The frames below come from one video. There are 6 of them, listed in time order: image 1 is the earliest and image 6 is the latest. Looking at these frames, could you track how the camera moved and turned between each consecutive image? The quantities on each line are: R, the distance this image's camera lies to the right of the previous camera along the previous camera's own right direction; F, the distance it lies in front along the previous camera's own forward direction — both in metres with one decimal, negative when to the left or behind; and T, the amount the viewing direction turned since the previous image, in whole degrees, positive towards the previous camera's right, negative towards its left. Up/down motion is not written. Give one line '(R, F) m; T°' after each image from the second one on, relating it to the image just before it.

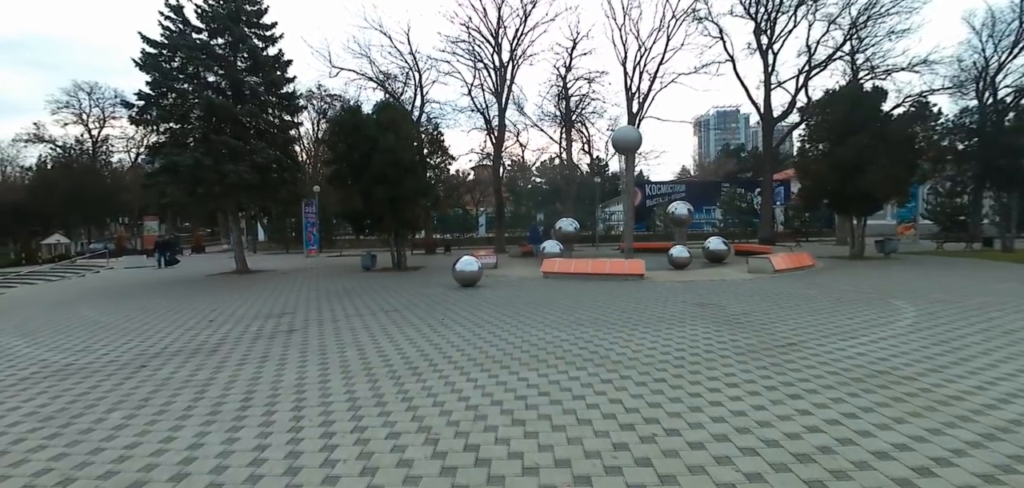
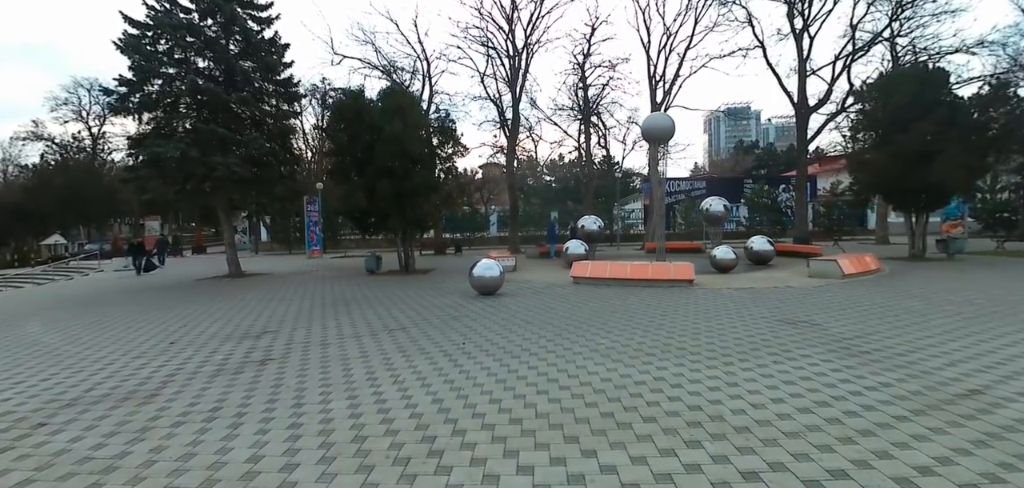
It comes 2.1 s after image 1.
(-0.5, +2.1) m; -1°
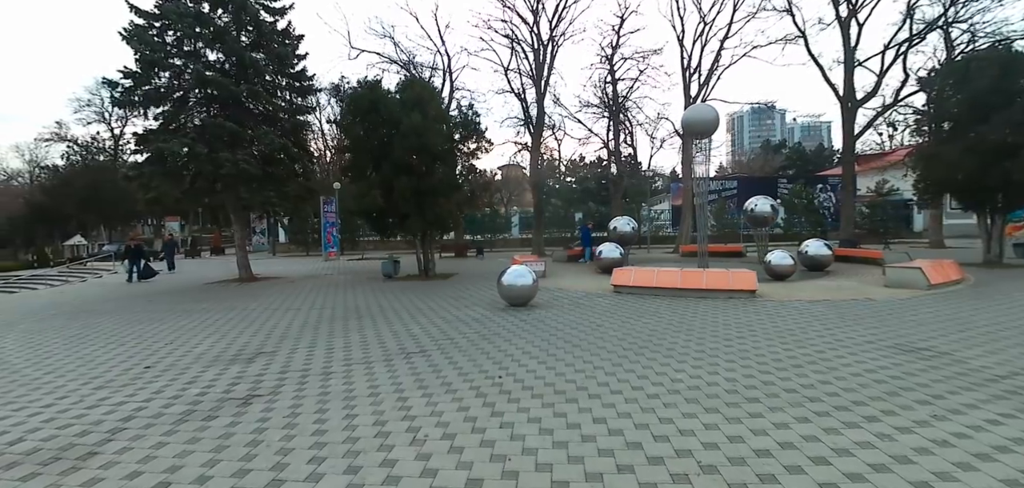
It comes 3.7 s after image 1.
(-0.4, +1.5) m; -2°
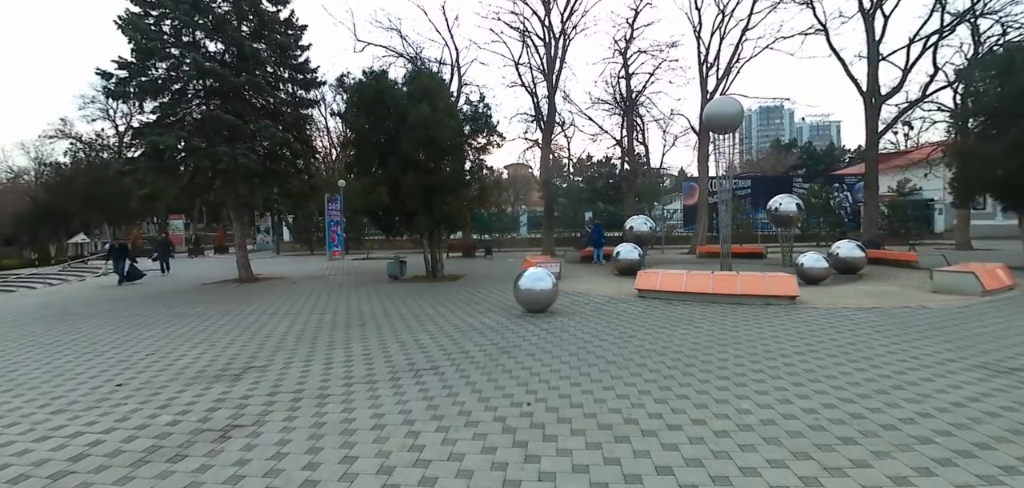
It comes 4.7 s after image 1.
(-0.3, +0.9) m; -1°
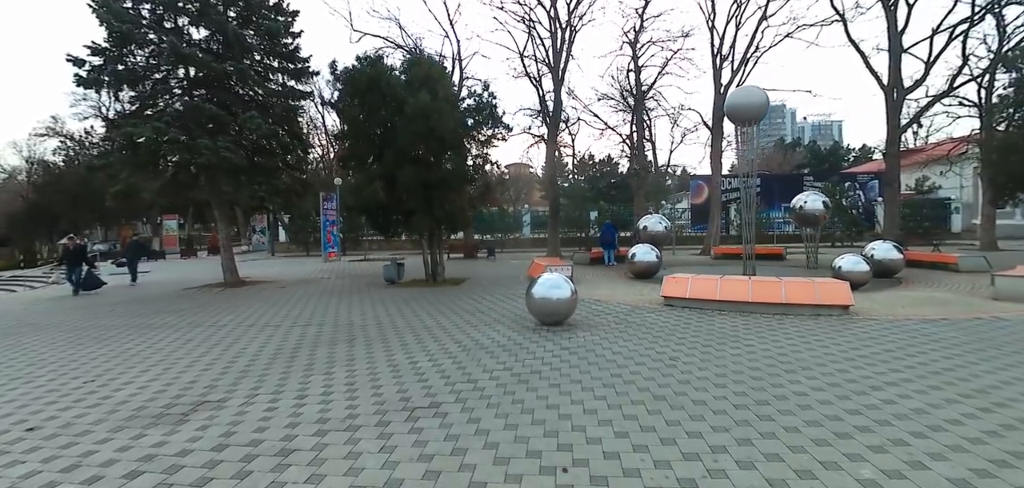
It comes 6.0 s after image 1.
(-0.2, +1.3) m; 0°
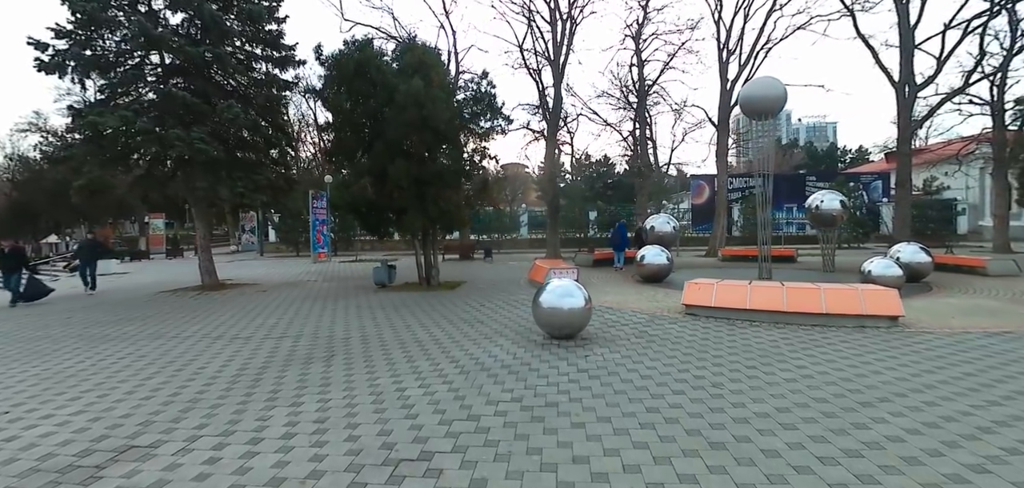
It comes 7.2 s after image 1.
(-0.2, +1.1) m; +1°
